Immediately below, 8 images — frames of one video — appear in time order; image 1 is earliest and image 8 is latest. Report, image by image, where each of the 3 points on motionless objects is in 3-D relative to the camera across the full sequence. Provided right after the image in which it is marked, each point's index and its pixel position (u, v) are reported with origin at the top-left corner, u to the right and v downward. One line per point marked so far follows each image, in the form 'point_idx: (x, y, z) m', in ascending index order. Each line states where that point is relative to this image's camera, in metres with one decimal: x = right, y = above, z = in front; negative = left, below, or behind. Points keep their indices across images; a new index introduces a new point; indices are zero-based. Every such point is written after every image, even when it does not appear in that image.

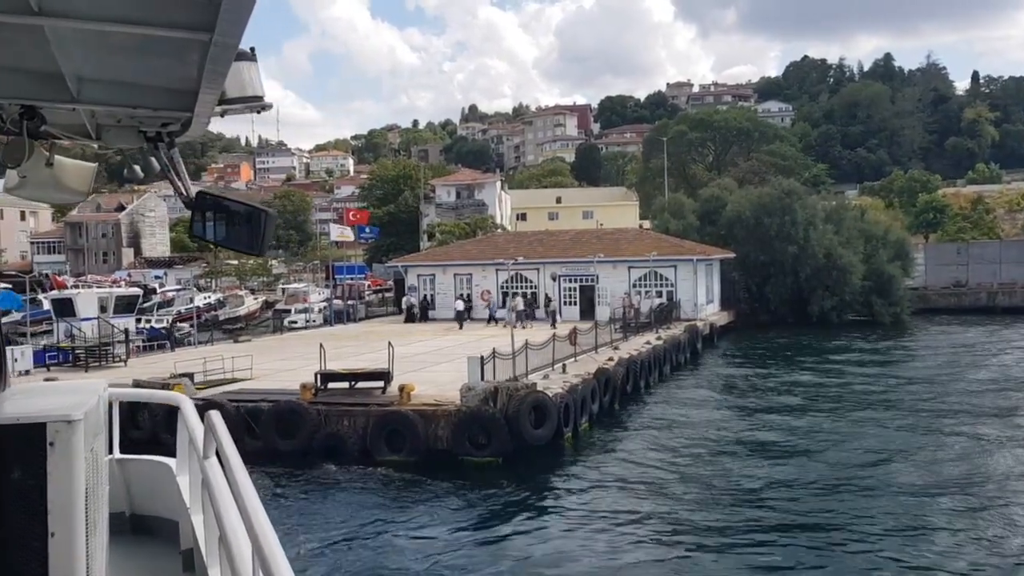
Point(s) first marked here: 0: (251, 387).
0: (-5.2, -2.0, +18.0) m
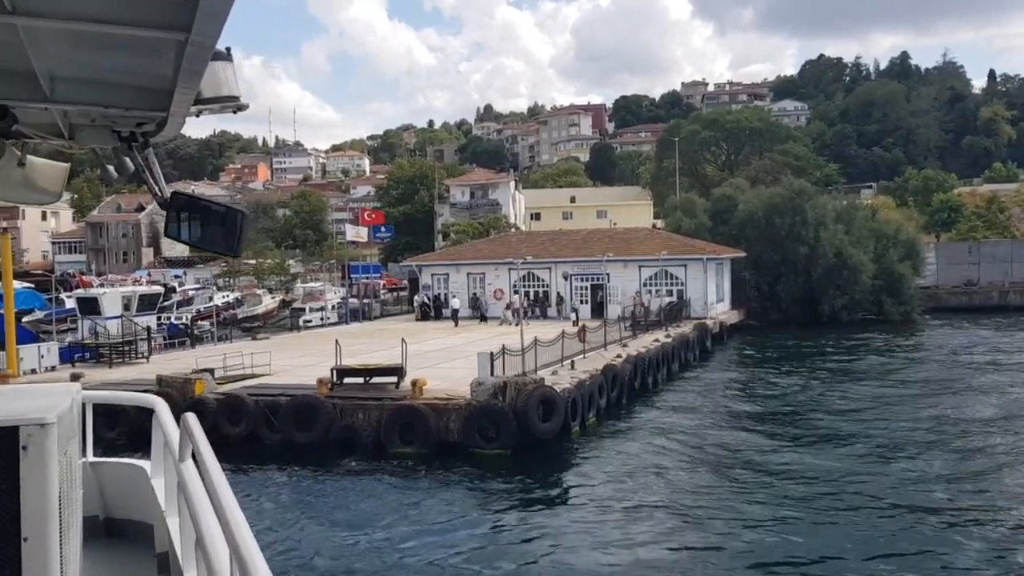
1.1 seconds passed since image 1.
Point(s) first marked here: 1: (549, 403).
0: (-5.0, -2.0, +18.6) m
1: (+0.7, -2.0, +16.0) m
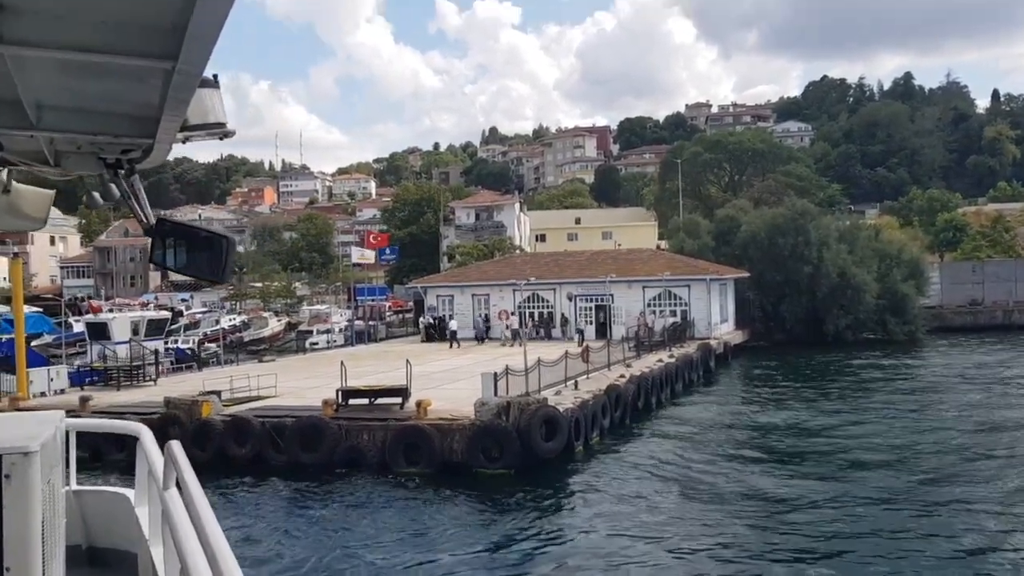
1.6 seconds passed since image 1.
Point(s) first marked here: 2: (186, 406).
0: (-5.0, -2.4, +18.8) m
1: (+0.7, -2.4, +16.1) m
2: (-6.5, -2.4, +17.9) m
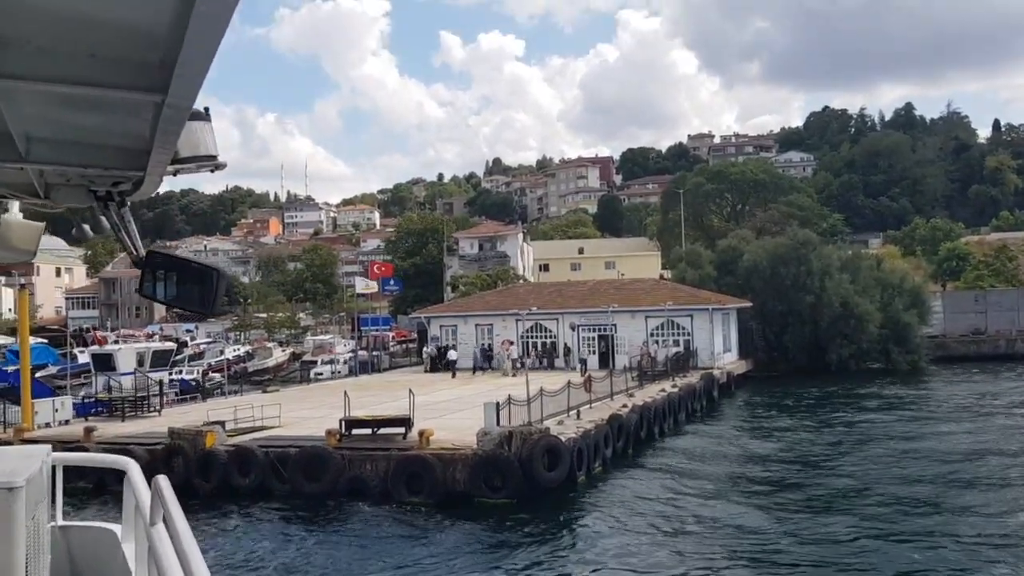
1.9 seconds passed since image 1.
0: (-4.9, -3.1, +18.9) m
1: (+0.8, -3.0, +16.2) m
2: (-6.5, -3.0, +17.9) m
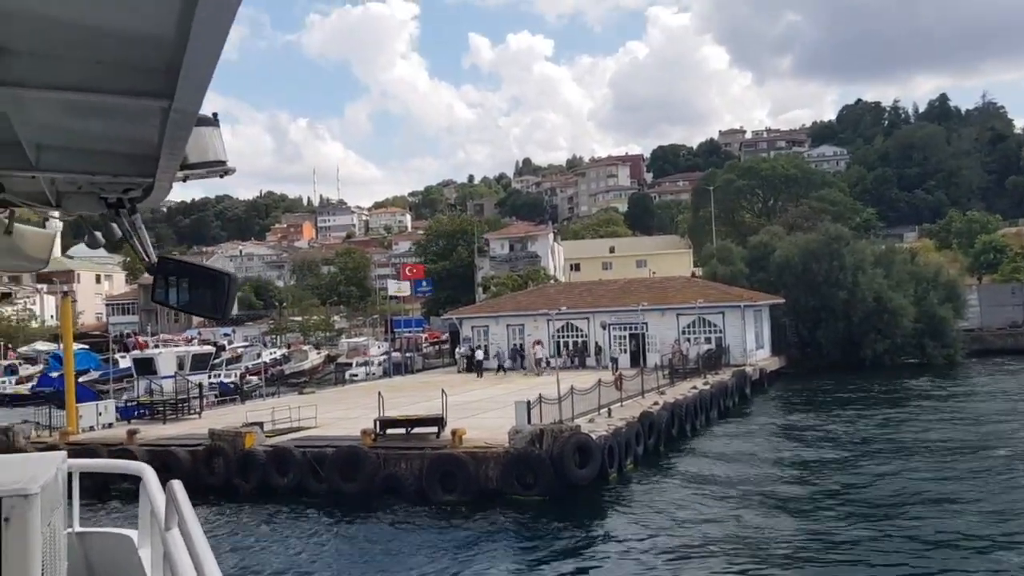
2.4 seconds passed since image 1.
0: (-4.2, -3.2, +19.3) m
1: (+1.3, -3.0, +16.4) m
2: (-5.8, -3.1, +18.4) m
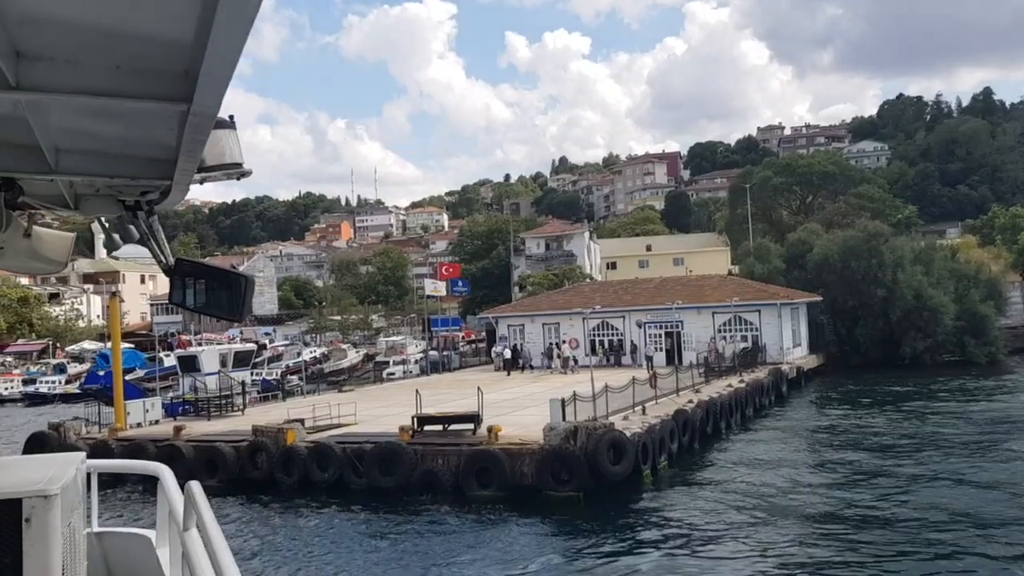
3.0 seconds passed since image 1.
0: (-3.4, -3.1, +19.7) m
1: (+2.0, -2.9, +16.6) m
2: (-5.1, -3.1, +18.9) m
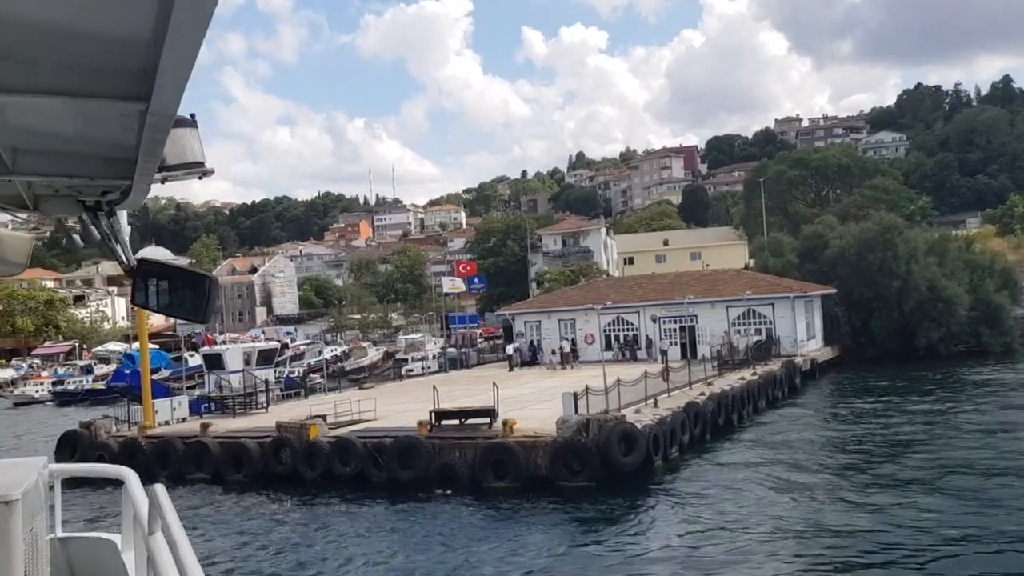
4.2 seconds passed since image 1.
0: (-3.1, -3.1, +20.3) m
1: (+2.3, -2.9, +17.1) m
2: (-4.7, -3.1, +19.5) m
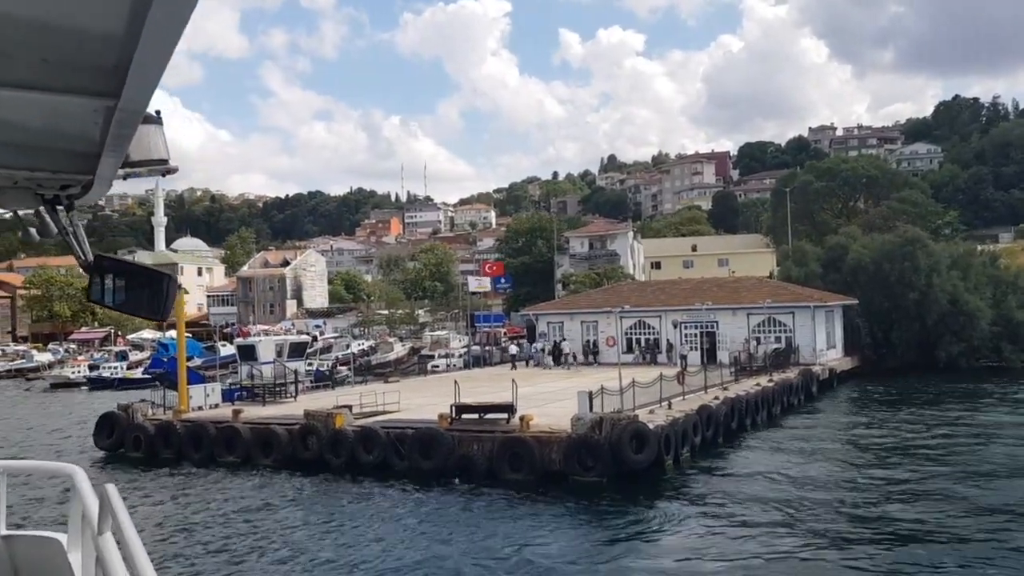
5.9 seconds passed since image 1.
0: (-2.7, -3.1, +21.1) m
1: (+2.6, -3.0, +17.7) m
2: (-4.3, -3.0, +20.4) m
